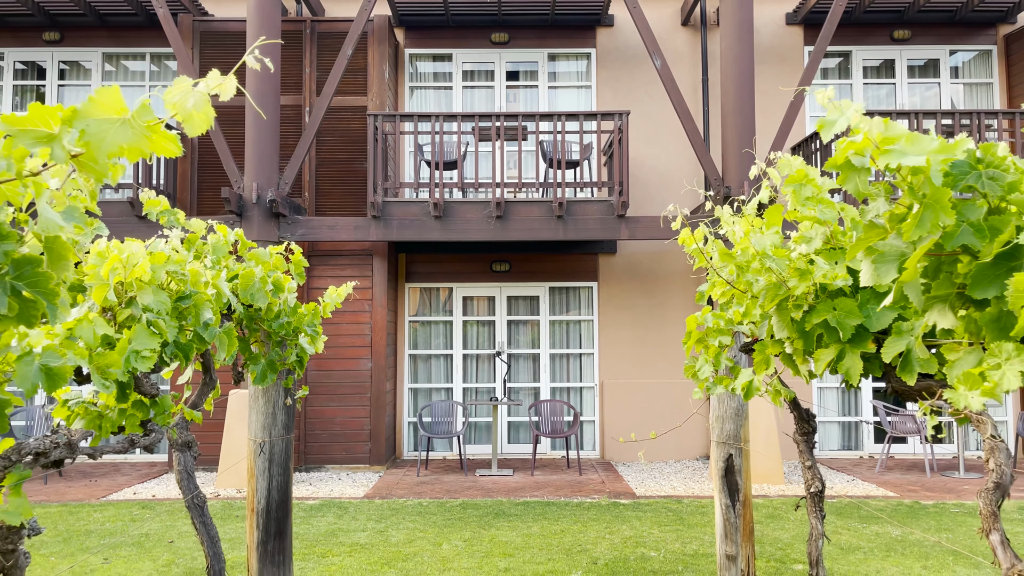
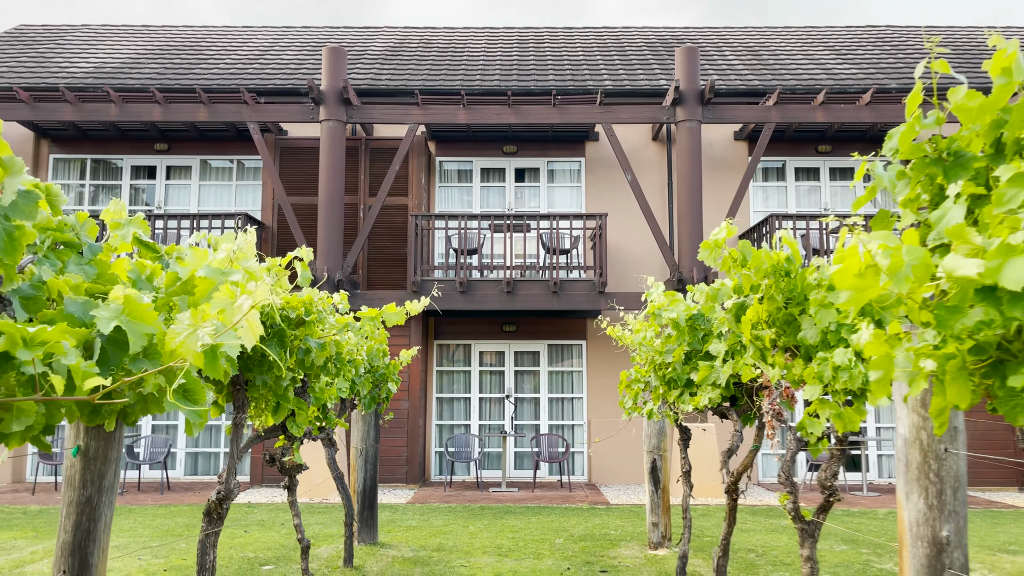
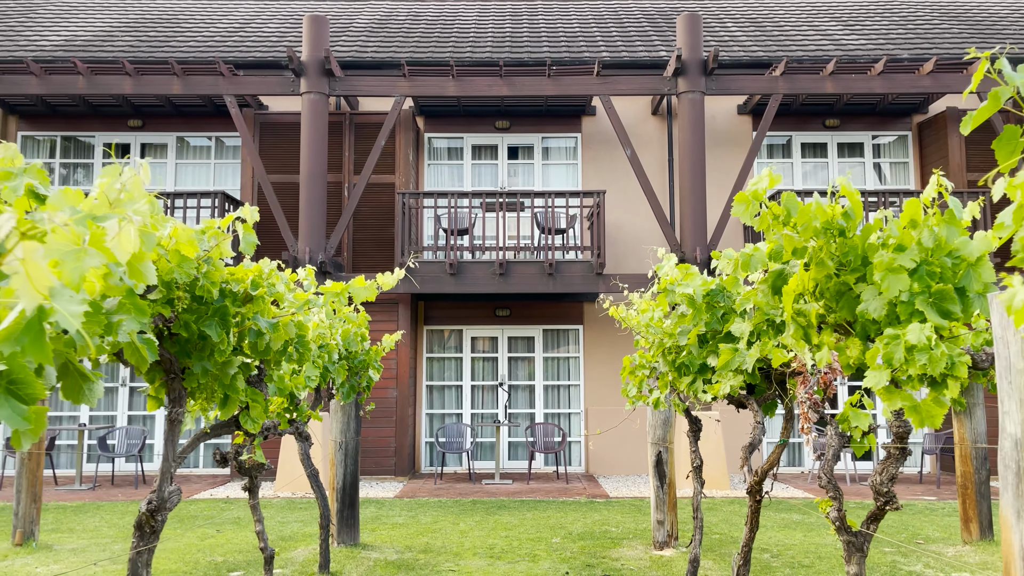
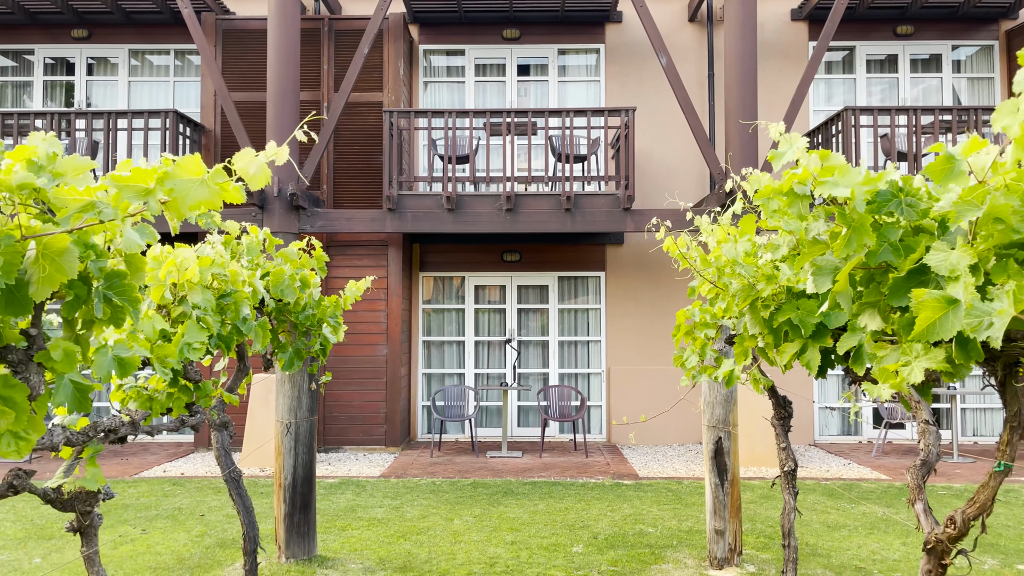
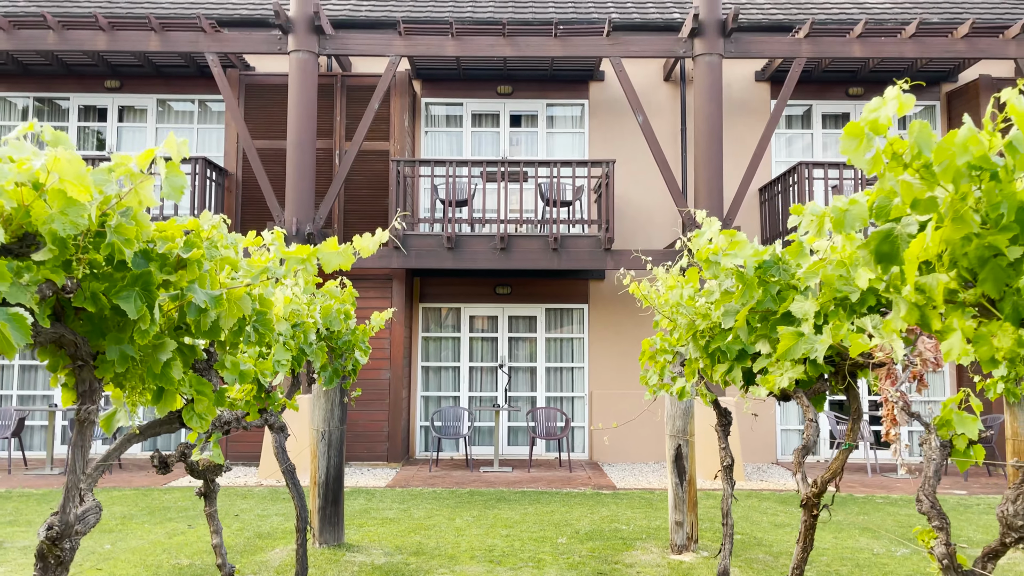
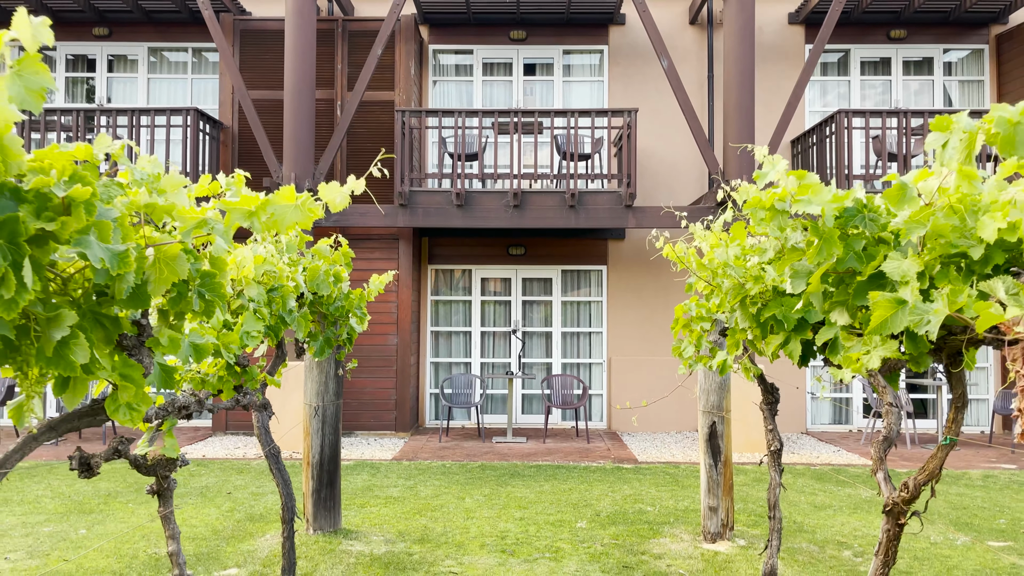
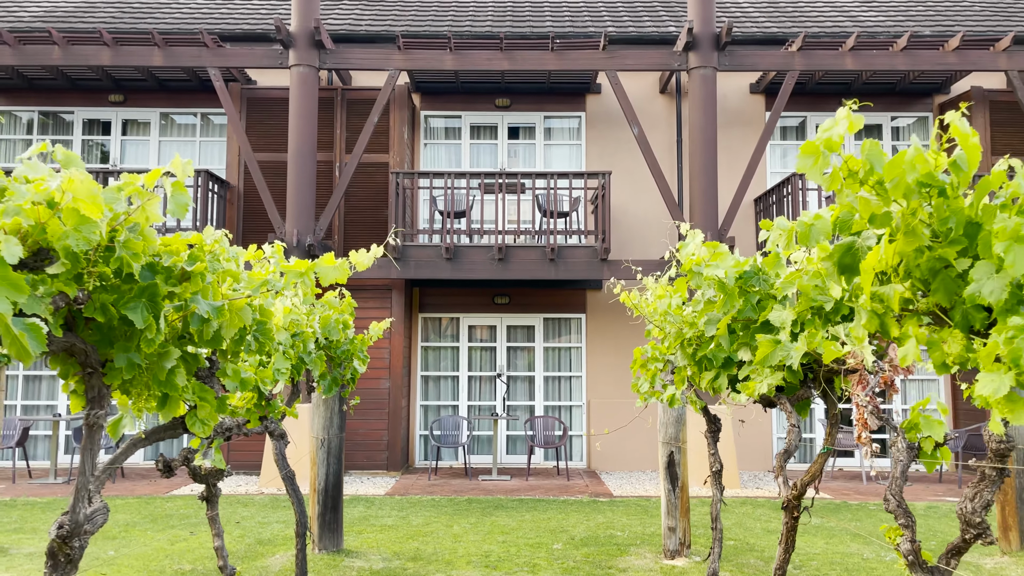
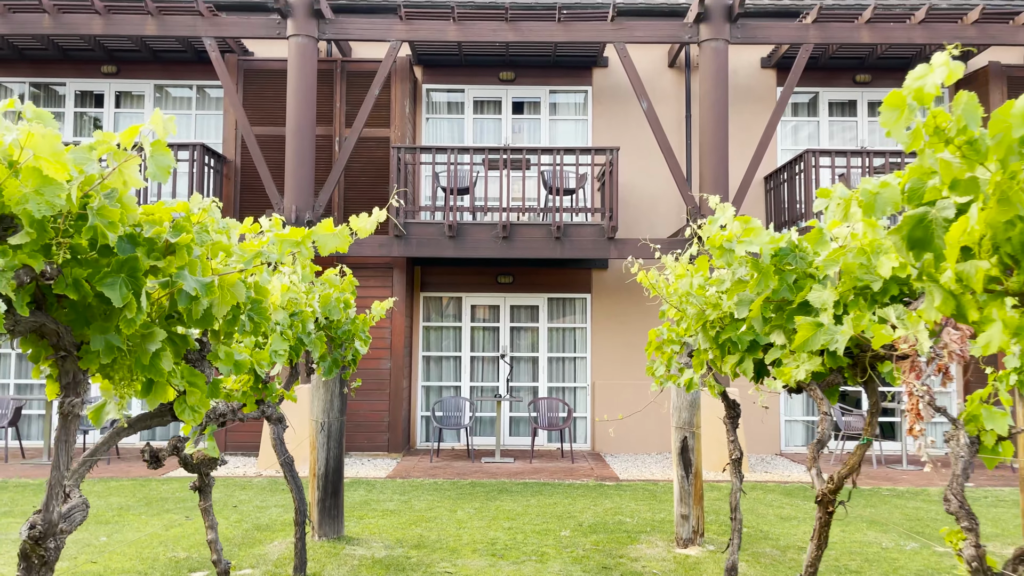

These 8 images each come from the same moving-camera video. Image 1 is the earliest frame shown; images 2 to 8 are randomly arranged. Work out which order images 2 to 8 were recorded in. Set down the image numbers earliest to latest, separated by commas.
4, 6, 8, 5, 7, 3, 2
